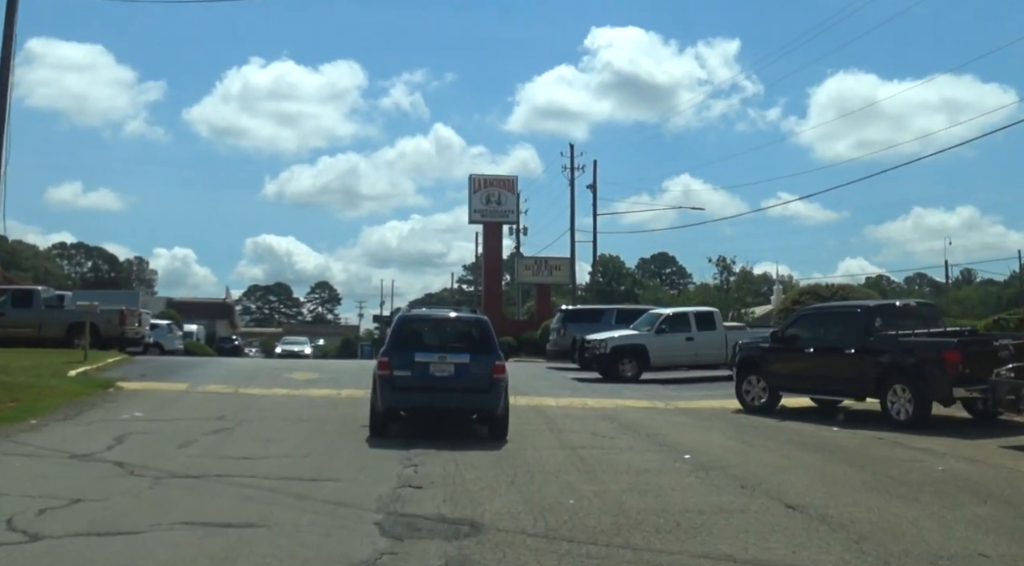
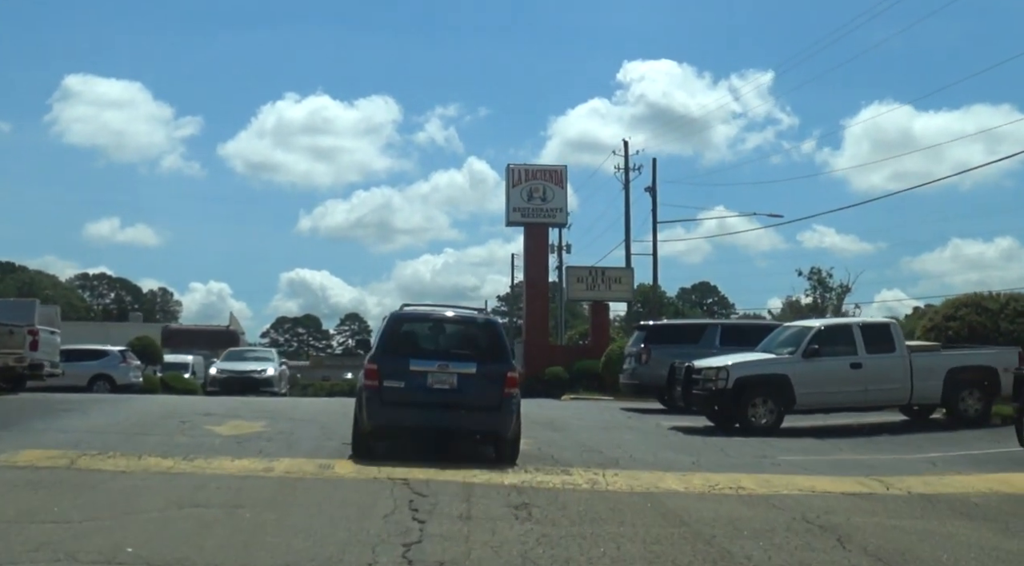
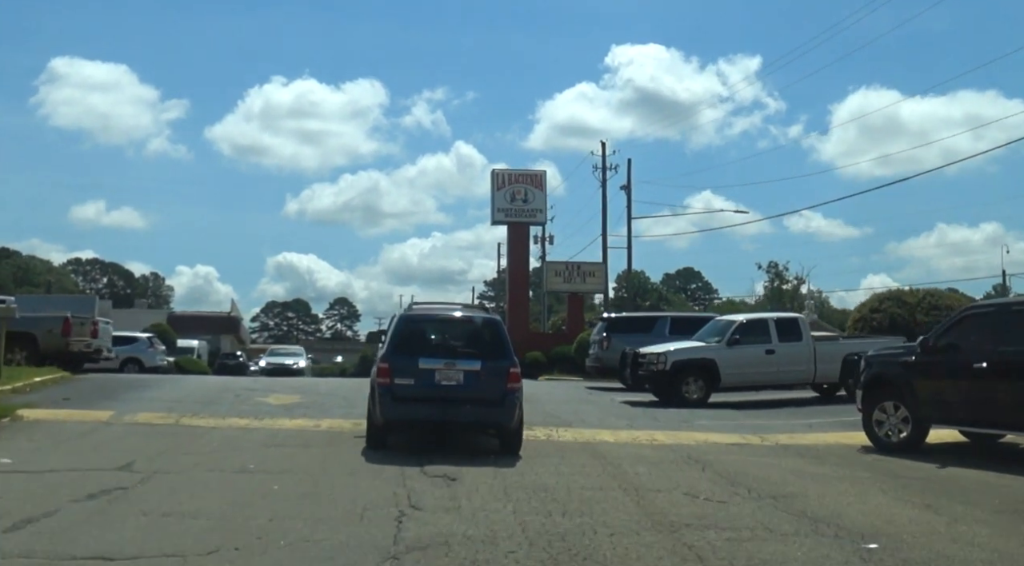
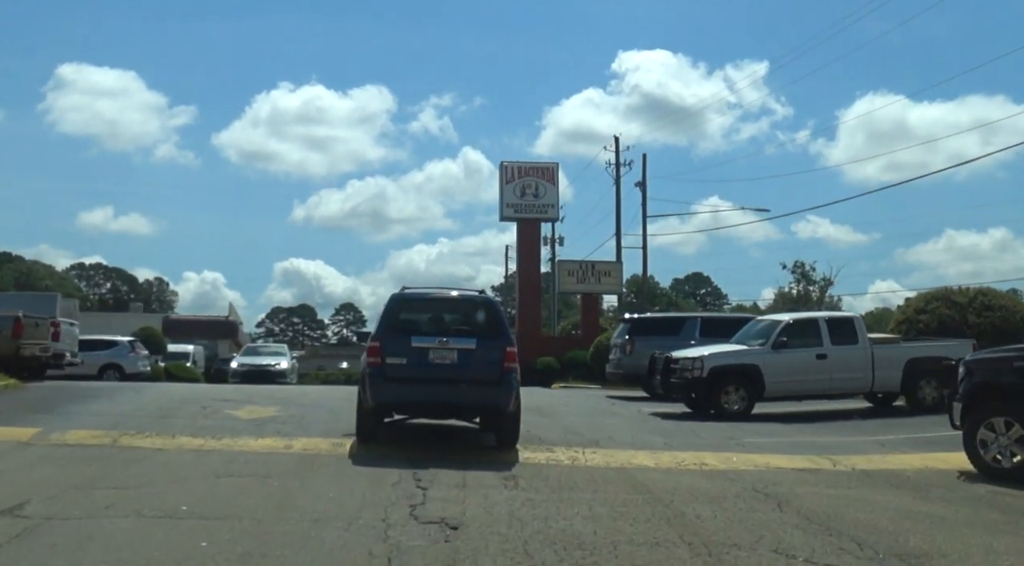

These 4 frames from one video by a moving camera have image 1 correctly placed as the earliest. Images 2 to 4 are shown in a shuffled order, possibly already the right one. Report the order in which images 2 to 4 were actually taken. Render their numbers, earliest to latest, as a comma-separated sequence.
3, 4, 2
